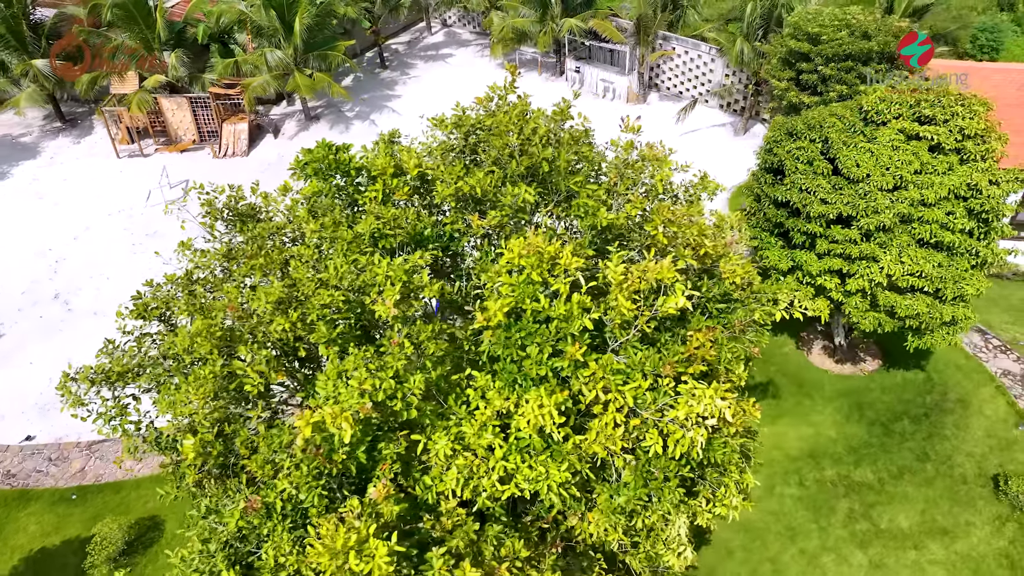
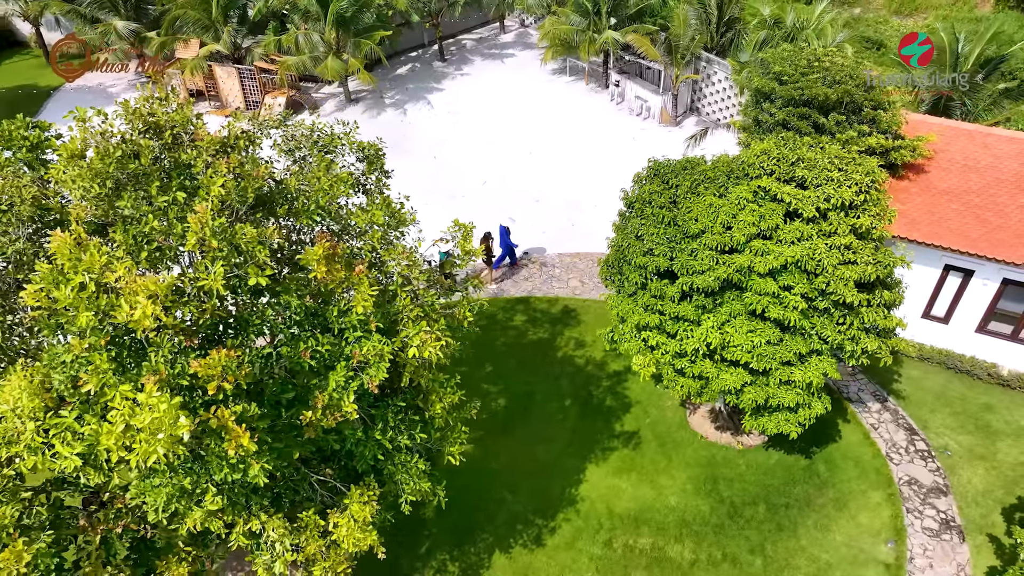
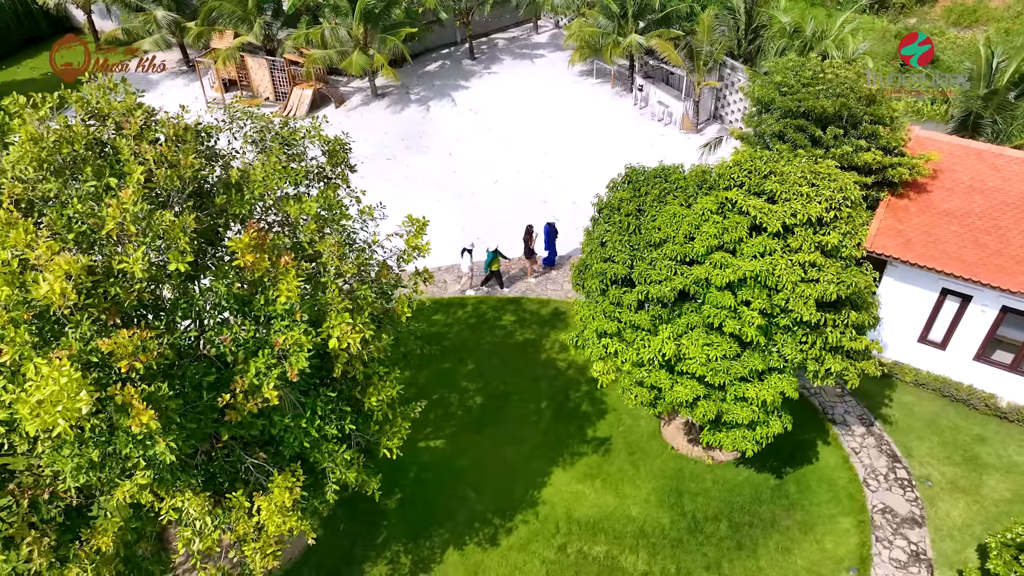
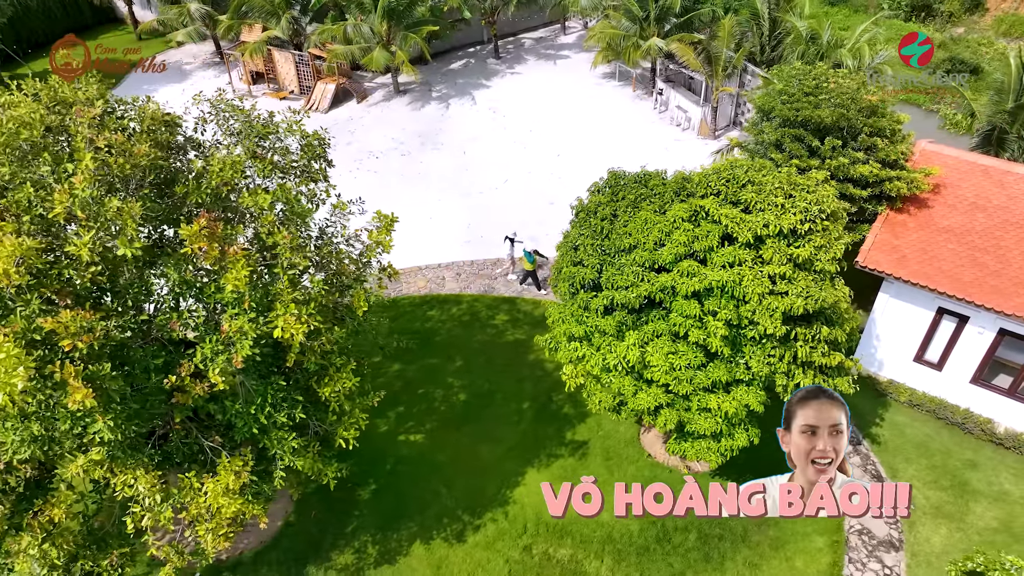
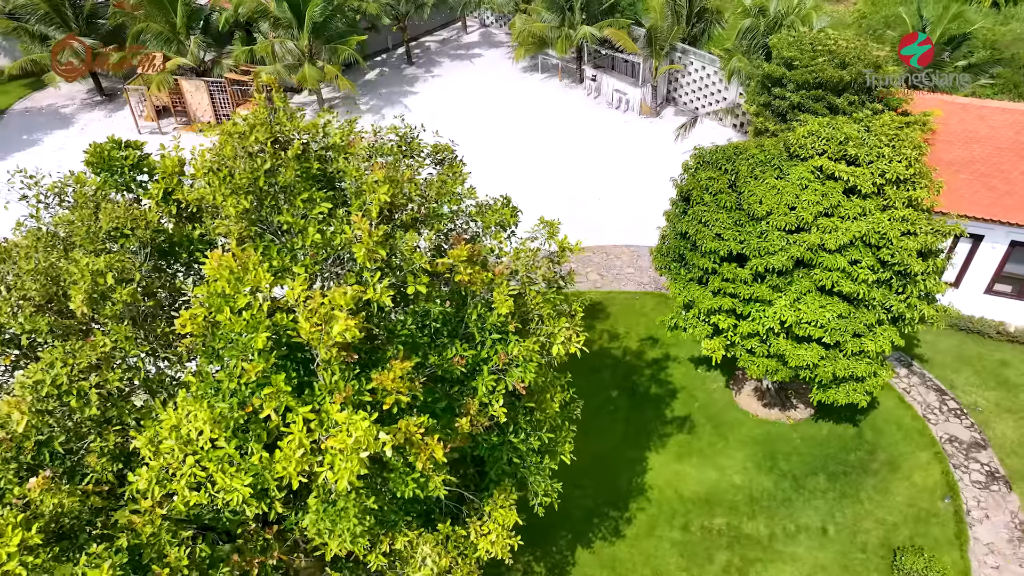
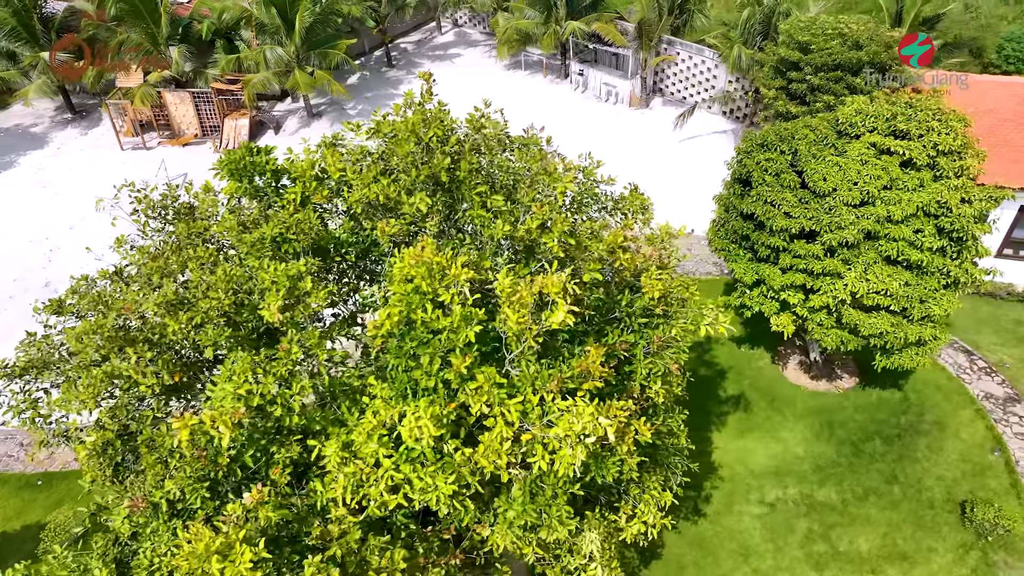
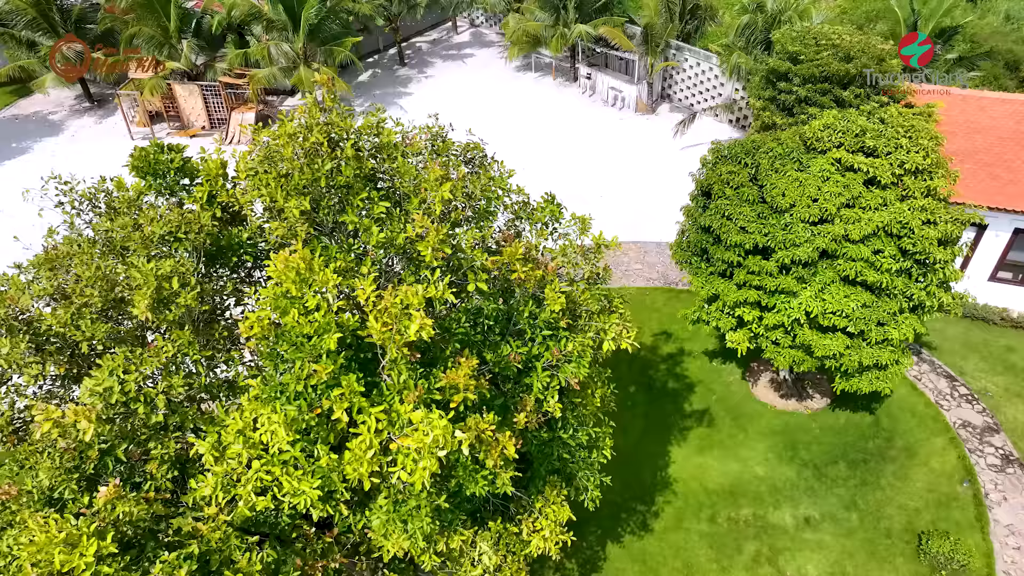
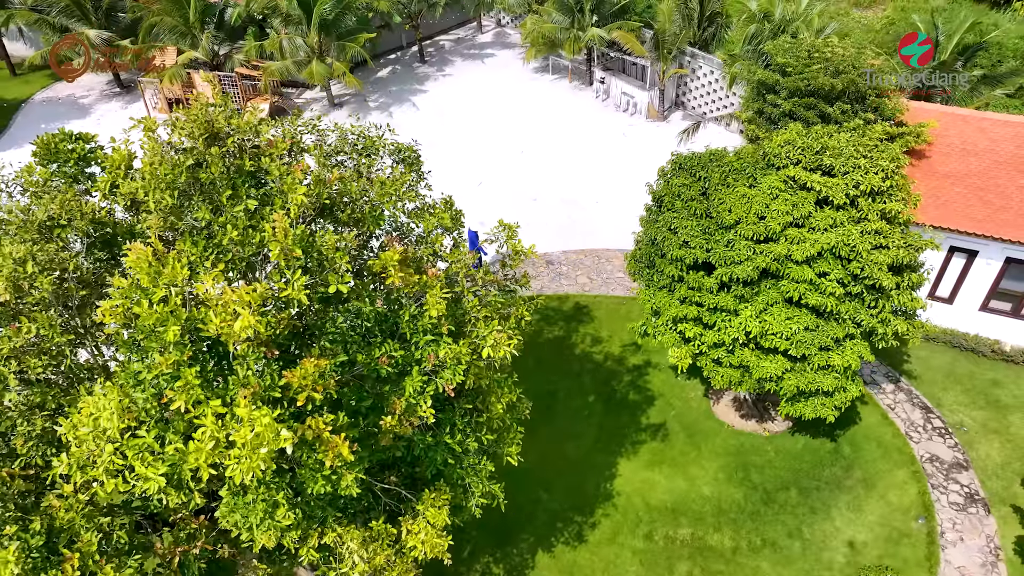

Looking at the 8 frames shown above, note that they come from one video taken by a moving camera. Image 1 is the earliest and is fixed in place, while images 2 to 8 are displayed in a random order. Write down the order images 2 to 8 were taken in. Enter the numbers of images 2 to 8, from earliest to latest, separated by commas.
6, 7, 5, 8, 2, 3, 4
